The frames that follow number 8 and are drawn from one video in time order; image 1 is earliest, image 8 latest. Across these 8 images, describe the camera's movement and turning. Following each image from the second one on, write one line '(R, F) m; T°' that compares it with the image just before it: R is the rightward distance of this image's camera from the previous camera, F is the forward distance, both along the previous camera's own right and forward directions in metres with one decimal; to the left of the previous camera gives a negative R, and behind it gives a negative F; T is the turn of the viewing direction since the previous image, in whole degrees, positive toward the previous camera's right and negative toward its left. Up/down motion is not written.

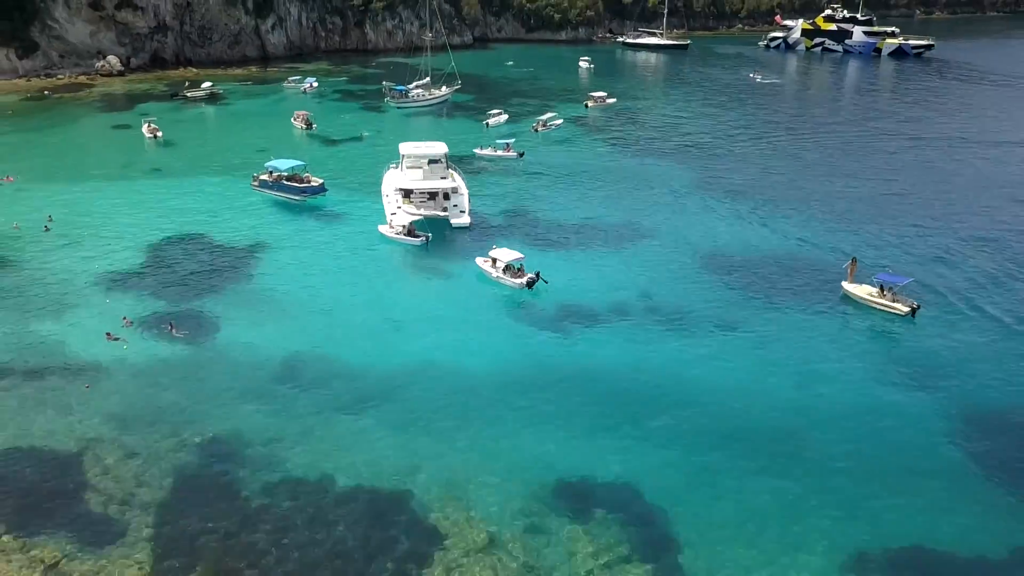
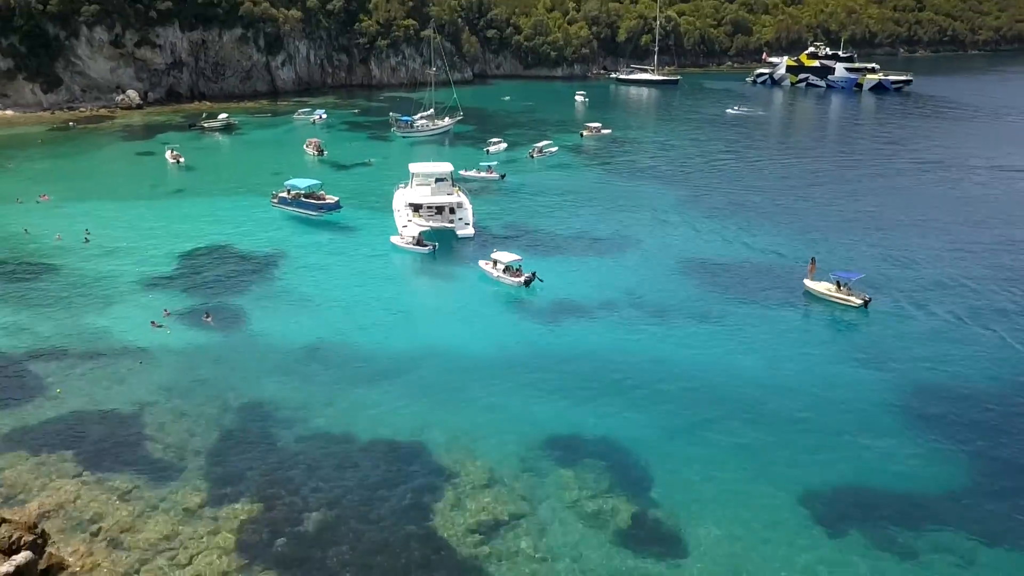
(0.0, -3.0) m; 0°
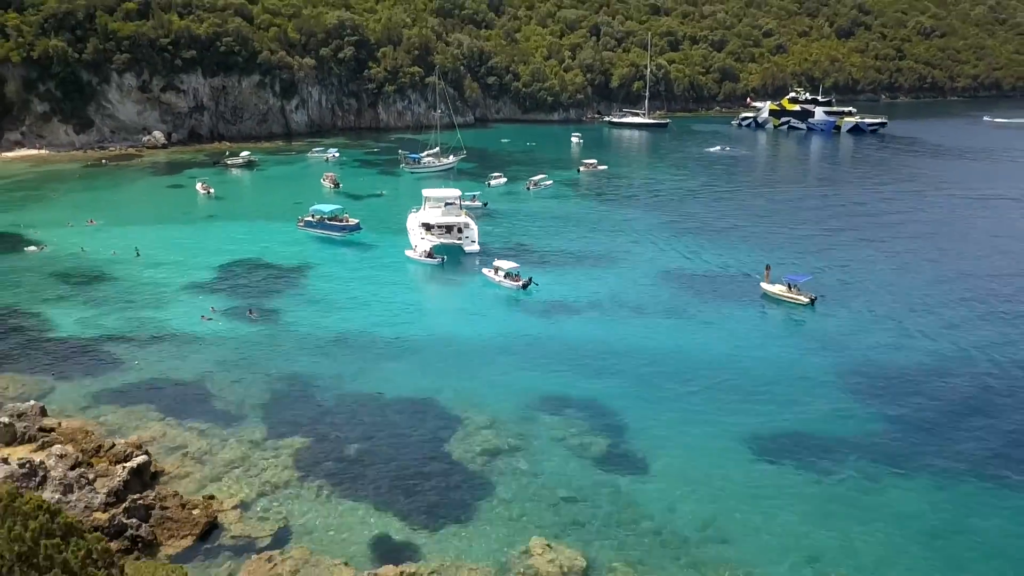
(0.0, -4.6) m; 0°
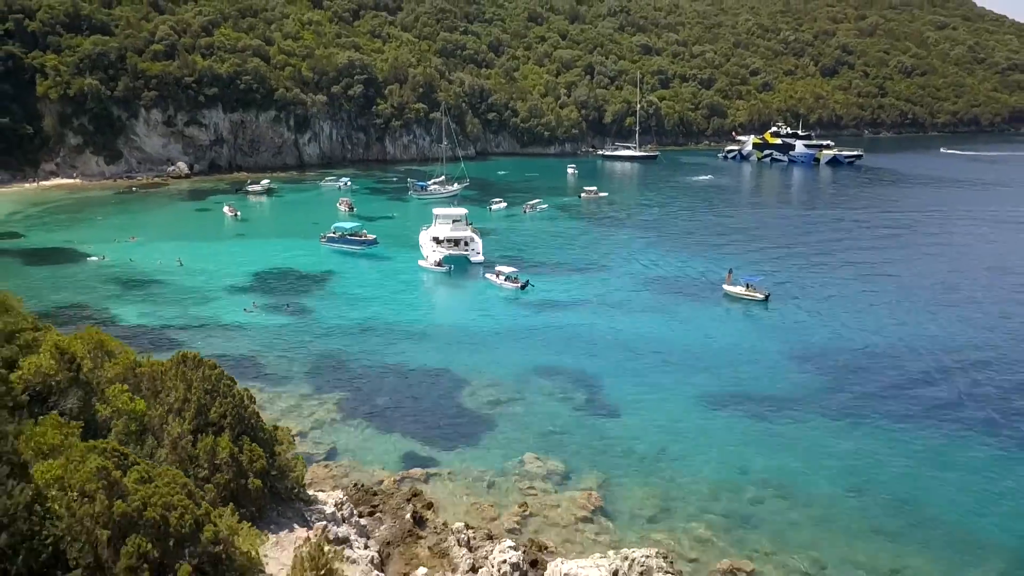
(0.0, -5.4) m; 0°
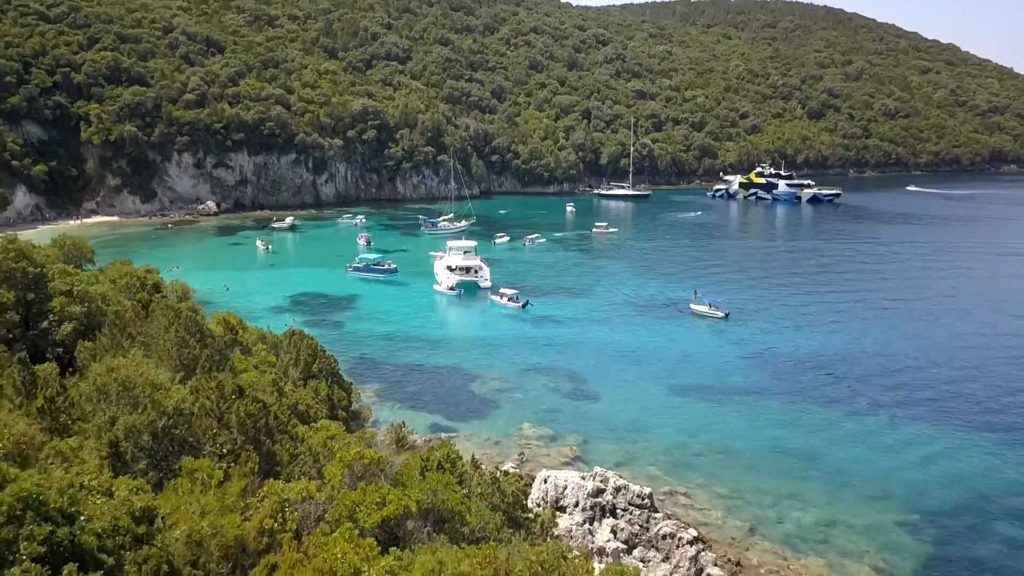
(0.0, -6.9) m; 0°
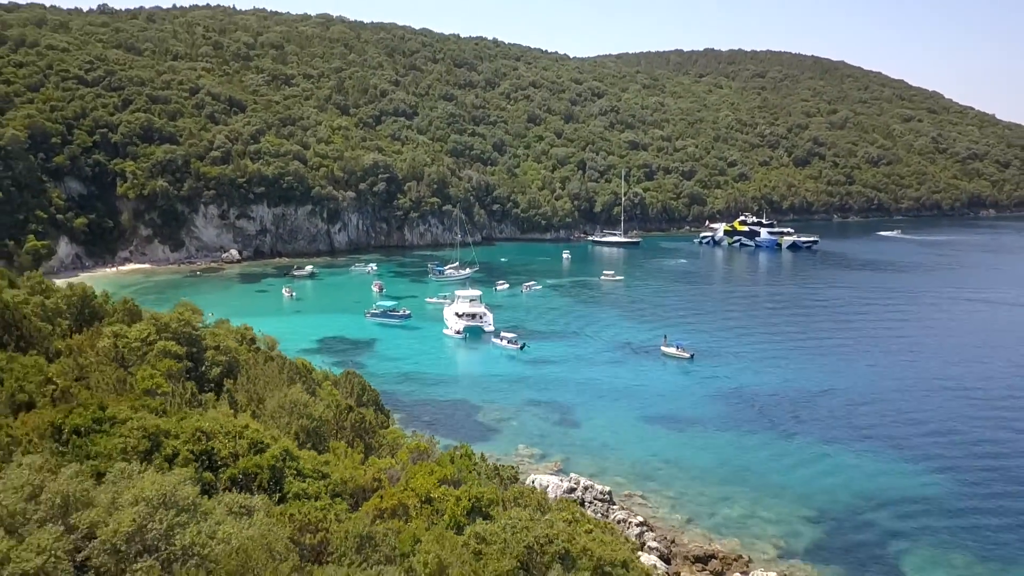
(+0.1, -7.6) m; 0°
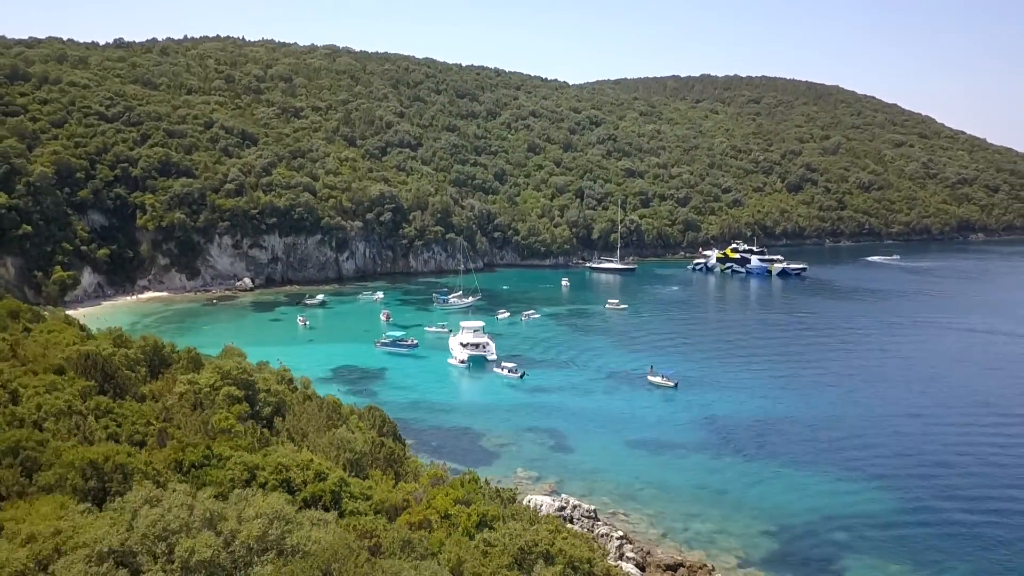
(+0.1, -4.8) m; 0°
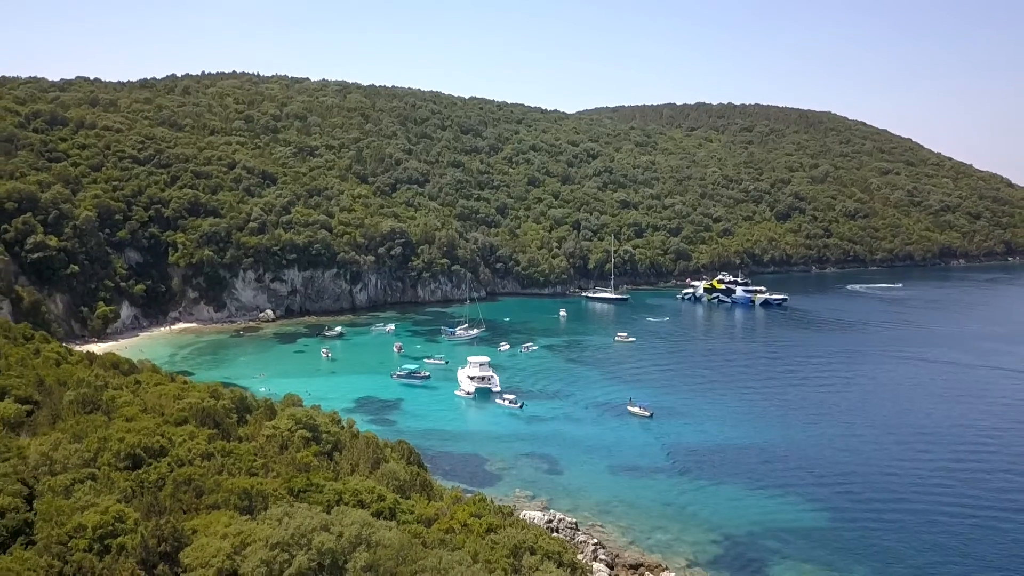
(+0.1, -9.1) m; 0°
